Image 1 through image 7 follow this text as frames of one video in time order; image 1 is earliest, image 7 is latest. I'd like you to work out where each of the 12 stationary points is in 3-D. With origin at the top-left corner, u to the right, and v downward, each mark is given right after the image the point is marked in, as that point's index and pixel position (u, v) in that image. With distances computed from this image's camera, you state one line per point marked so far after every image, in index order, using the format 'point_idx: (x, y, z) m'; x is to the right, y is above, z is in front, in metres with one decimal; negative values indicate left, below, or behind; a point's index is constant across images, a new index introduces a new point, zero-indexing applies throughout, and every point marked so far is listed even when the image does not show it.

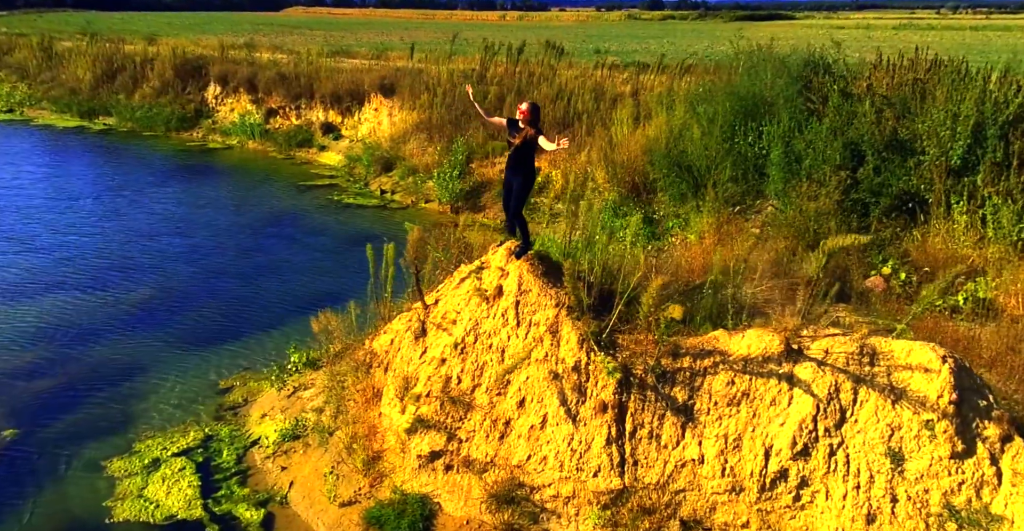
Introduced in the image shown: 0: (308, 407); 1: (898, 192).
0: (-1.5, -1.0, +5.7) m
1: (+4.1, +0.8, +8.4) m
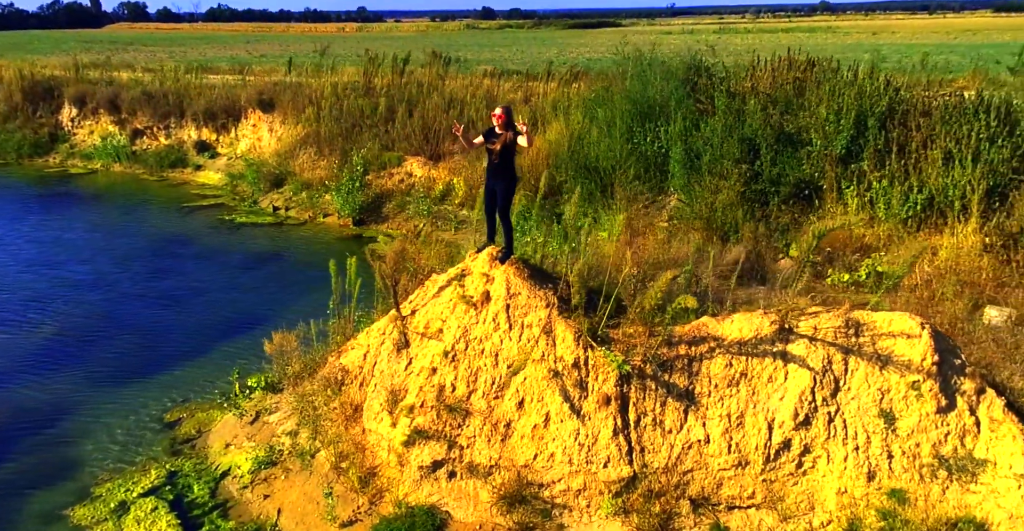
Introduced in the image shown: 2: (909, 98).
0: (-1.6, -1.2, +5.5) m
1: (+3.3, +1.0, +9.1) m
2: (+4.6, +2.0, +9.2) m
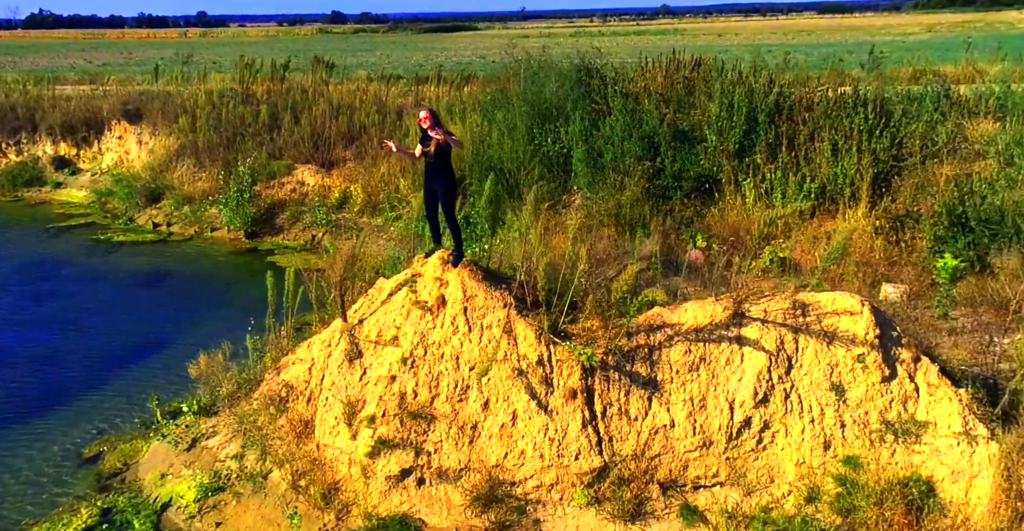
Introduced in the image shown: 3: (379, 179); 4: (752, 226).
0: (-1.9, -1.3, +5.2) m
1: (+2.2, +1.1, +9.5) m
2: (+3.5, +2.1, +9.9) m
3: (-2.2, +1.4, +13.1) m
4: (+2.6, +0.4, +8.8) m
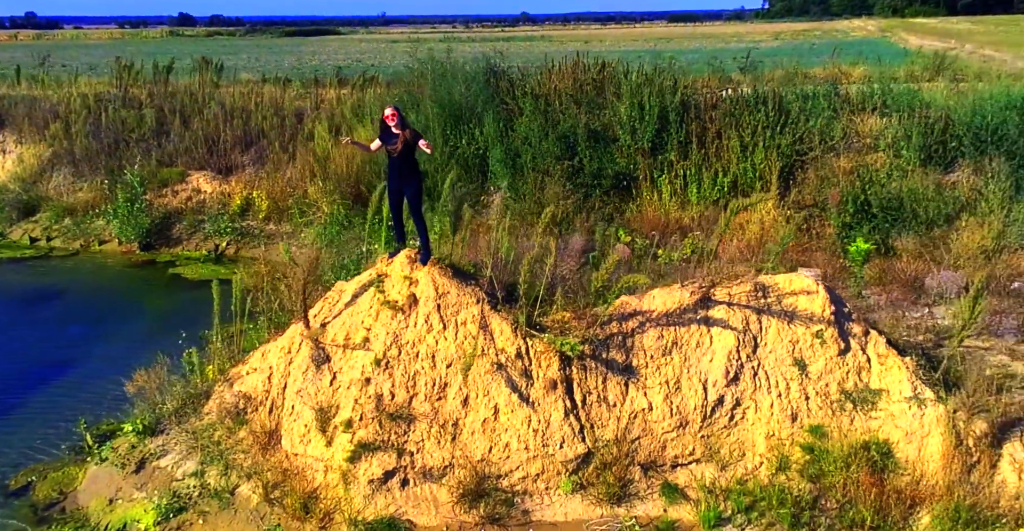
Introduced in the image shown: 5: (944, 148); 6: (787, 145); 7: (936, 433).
0: (-2.1, -1.3, +4.9) m
1: (+1.2, +1.2, +9.8) m
2: (+2.4, +2.2, +10.4) m
3: (-3.7, +1.3, +12.7) m
4: (+1.7, +0.5, +9.1) m
5: (+5.3, +1.4, +9.6) m
6: (+3.2, +1.4, +9.4) m
7: (+2.3, -0.9, +4.4) m
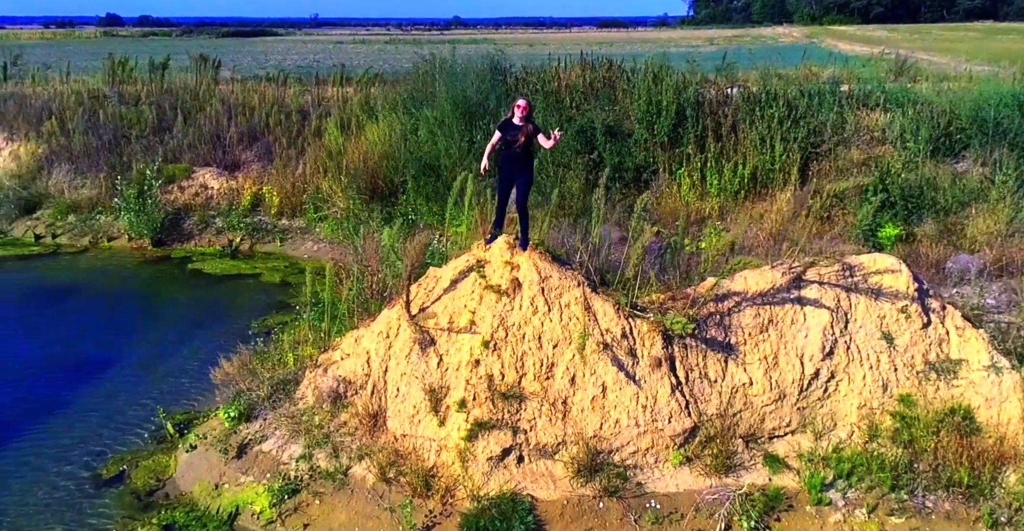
0: (-1.5, -1.2, +5.0) m
1: (+1.6, +1.3, +10.1) m
2: (+2.7, +2.4, +10.7) m
3: (-3.5, +1.4, +12.7) m
4: (+2.1, +0.6, +9.4) m
5: (+5.6, +1.6, +10.1) m
6: (+3.6, +1.6, +9.7) m
7: (+3.0, -0.8, +4.7) m
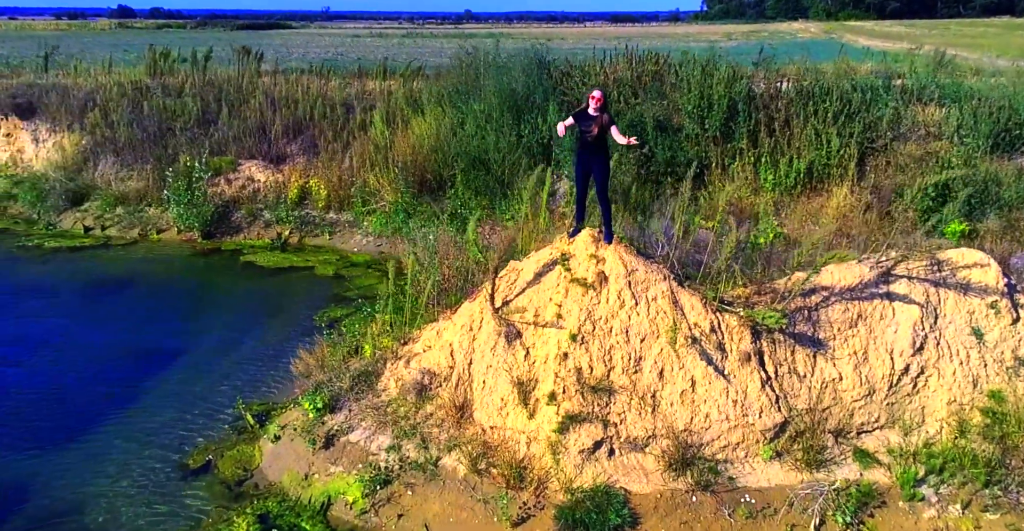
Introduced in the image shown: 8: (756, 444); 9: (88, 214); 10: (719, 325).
0: (-0.9, -1.2, +5.1) m
1: (+2.2, +1.4, +10.1) m
2: (+3.4, +2.5, +10.7) m
3: (-2.7, +1.5, +12.8) m
4: (+2.8, +0.7, +9.4) m
5: (+6.3, +1.7, +10.0) m
6: (+4.2, +1.6, +9.7) m
7: (+3.5, -0.8, +4.7) m
8: (+1.5, -1.1, +4.7) m
9: (-7.2, +0.9, +13.4) m
10: (+1.3, -0.4, +4.8) m
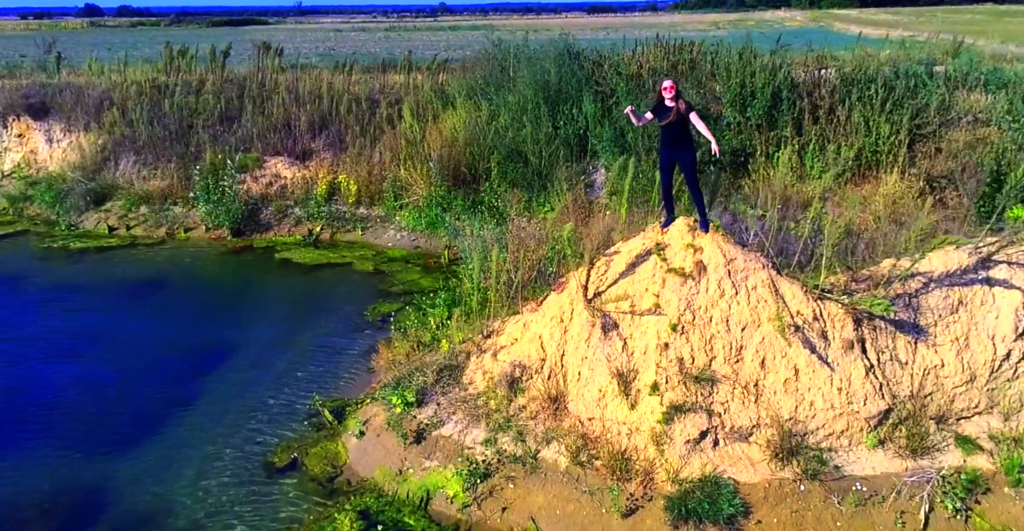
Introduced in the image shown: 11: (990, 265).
0: (-0.3, -1.1, +5.1) m
1: (+2.8, +1.5, +10.0) m
2: (+3.9, +2.6, +10.7) m
3: (-2.3, +1.6, +12.7) m
4: (+3.3, +0.8, +9.4) m
5: (+6.8, +1.8, +10.0) m
6: (+4.8, +1.8, +9.7) m
7: (+4.1, -0.7, +4.7) m
8: (+2.1, -1.0, +4.7) m
9: (-6.7, +0.9, +13.2) m
10: (+1.9, -0.3, +4.8) m
11: (+2.9, 0.0, +4.9) m
